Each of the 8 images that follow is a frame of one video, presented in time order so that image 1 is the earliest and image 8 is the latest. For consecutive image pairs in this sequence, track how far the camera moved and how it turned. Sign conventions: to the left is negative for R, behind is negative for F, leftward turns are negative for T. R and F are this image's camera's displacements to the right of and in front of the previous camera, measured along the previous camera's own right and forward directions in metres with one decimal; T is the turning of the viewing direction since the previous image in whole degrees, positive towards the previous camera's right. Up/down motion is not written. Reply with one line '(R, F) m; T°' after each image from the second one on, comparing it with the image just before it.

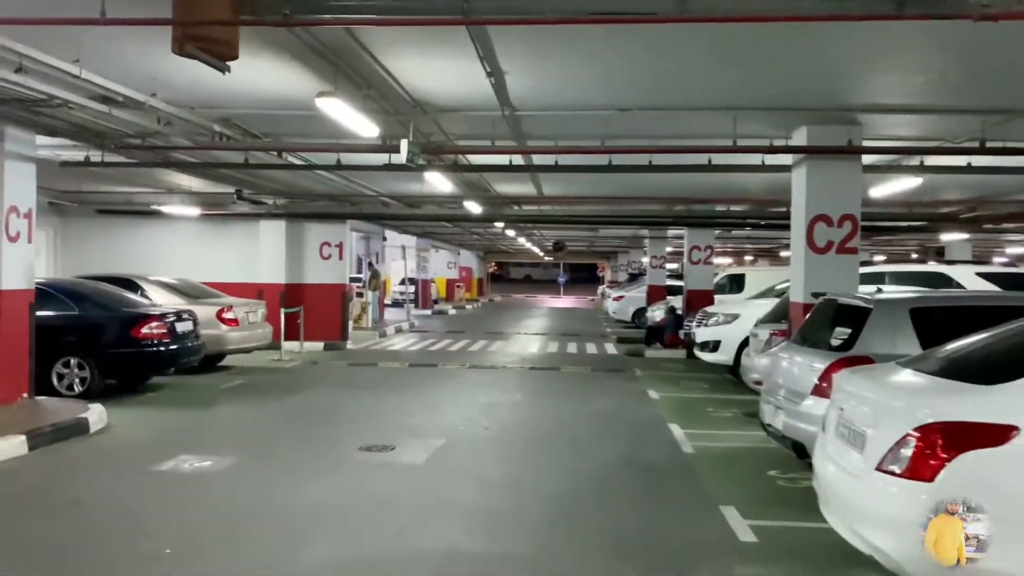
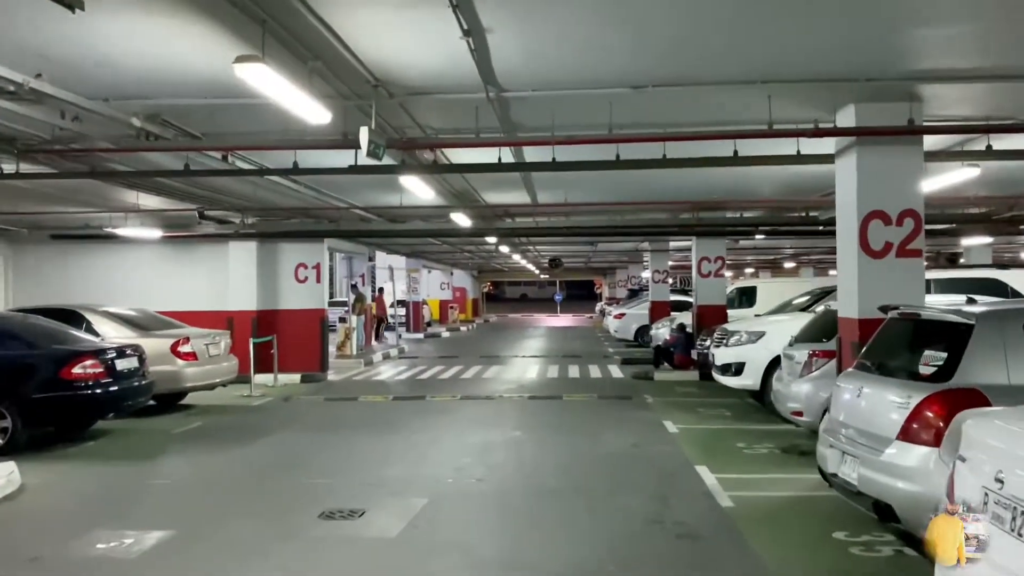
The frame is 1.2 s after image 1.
(0.0, +1.4) m; 0°
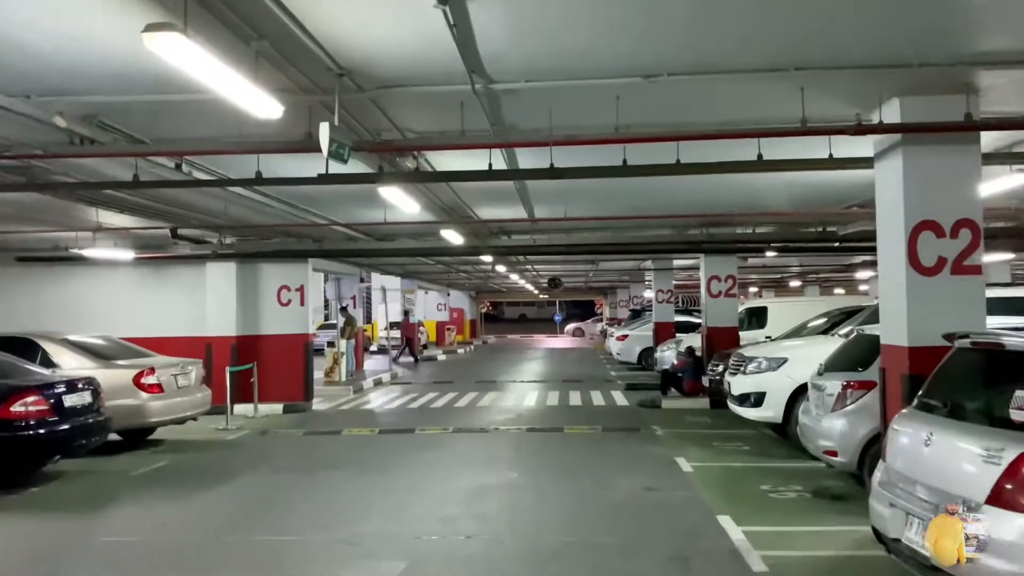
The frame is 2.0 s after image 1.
(+0.1, +0.9) m; 0°
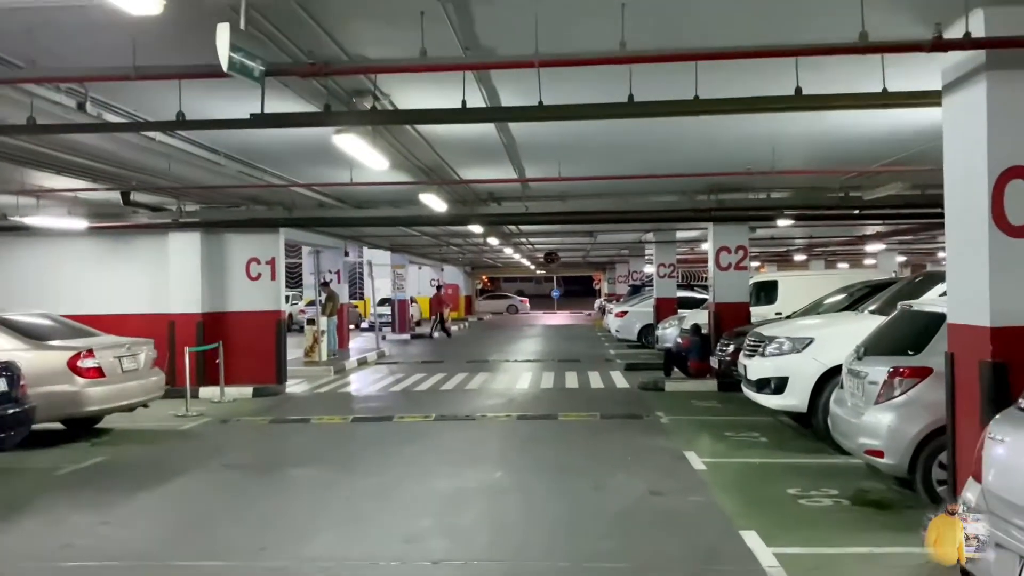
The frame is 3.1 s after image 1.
(+0.1, +1.2) m; 0°
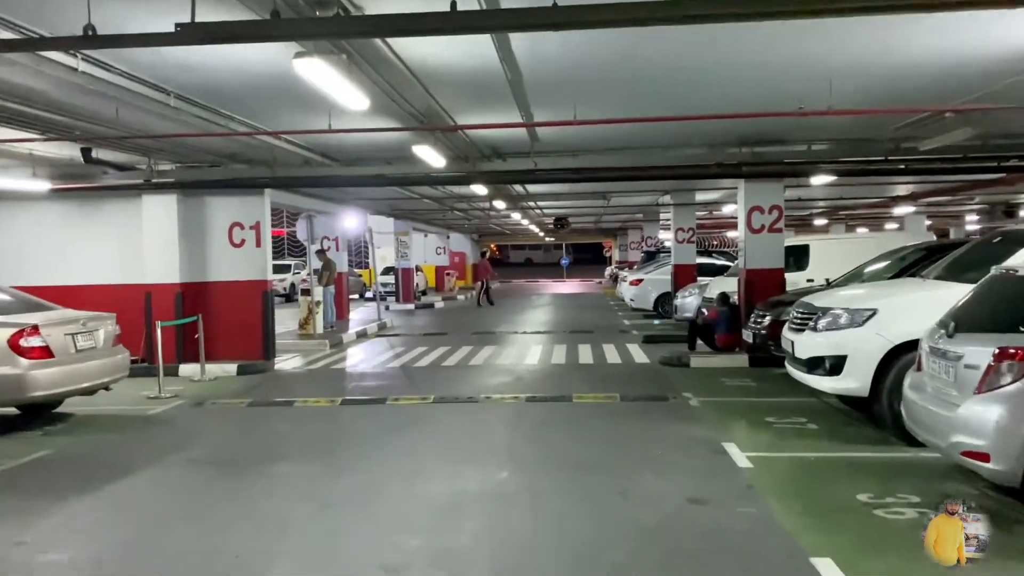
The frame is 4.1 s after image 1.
(0.0, +1.2) m; -1°
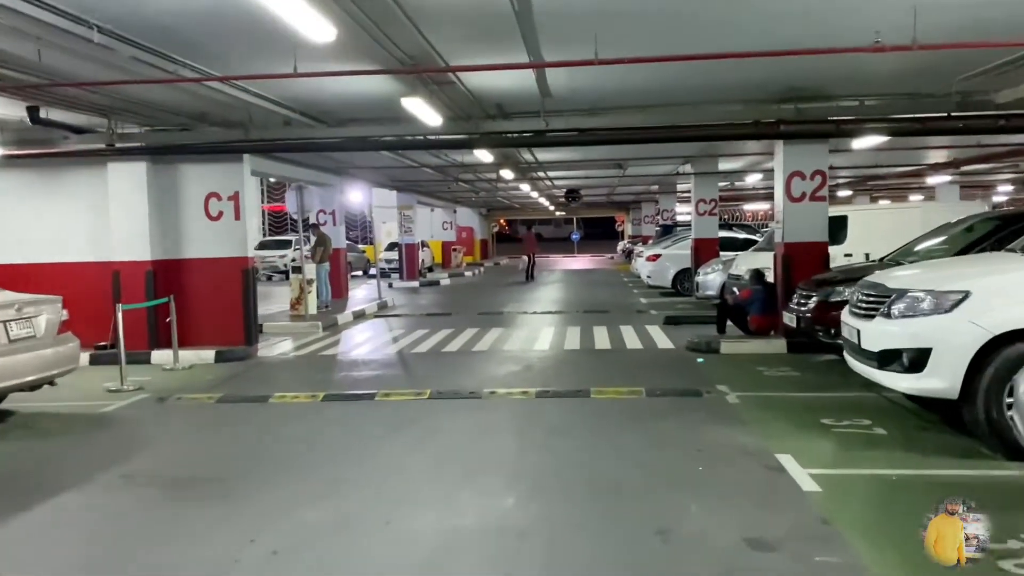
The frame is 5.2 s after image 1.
(0.0, +1.3) m; -1°
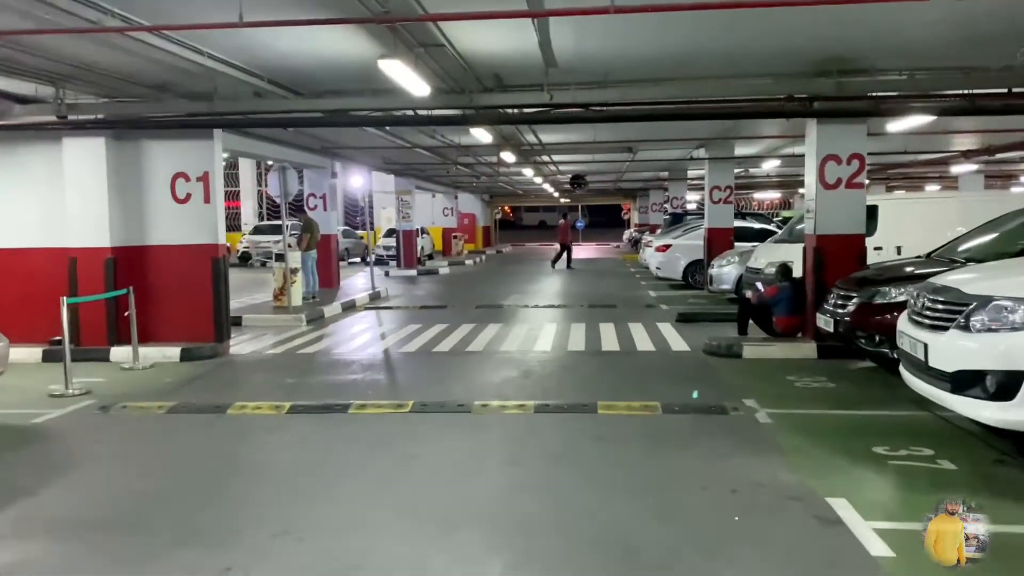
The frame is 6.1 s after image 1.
(+0.1, +1.1) m; 0°
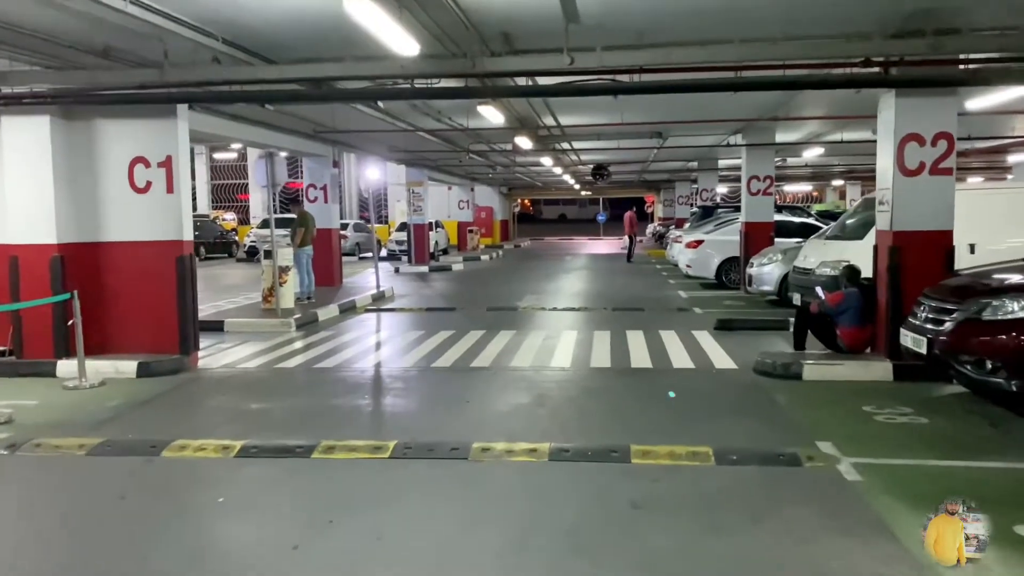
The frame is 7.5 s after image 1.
(+0.1, +1.5) m; -1°
